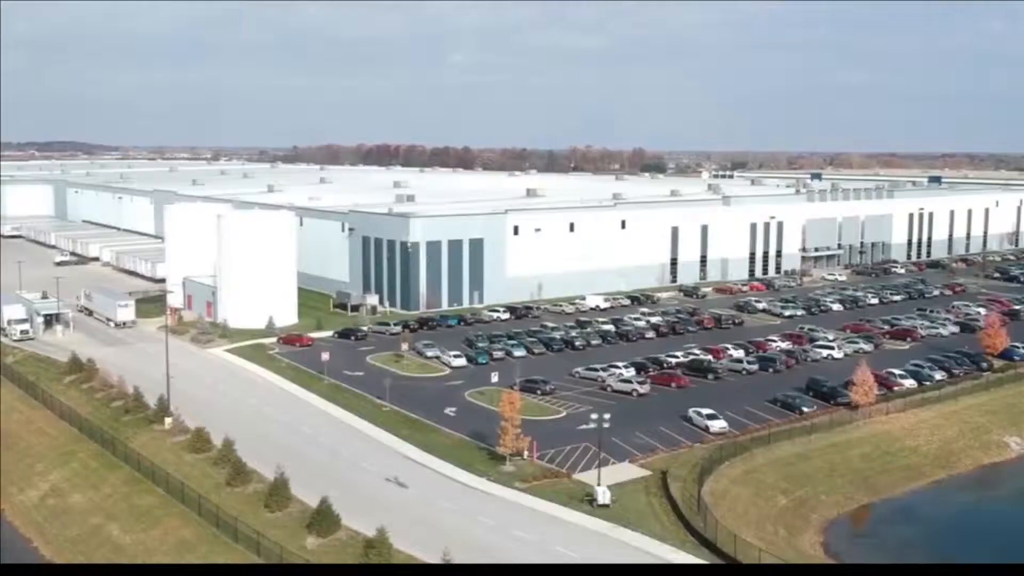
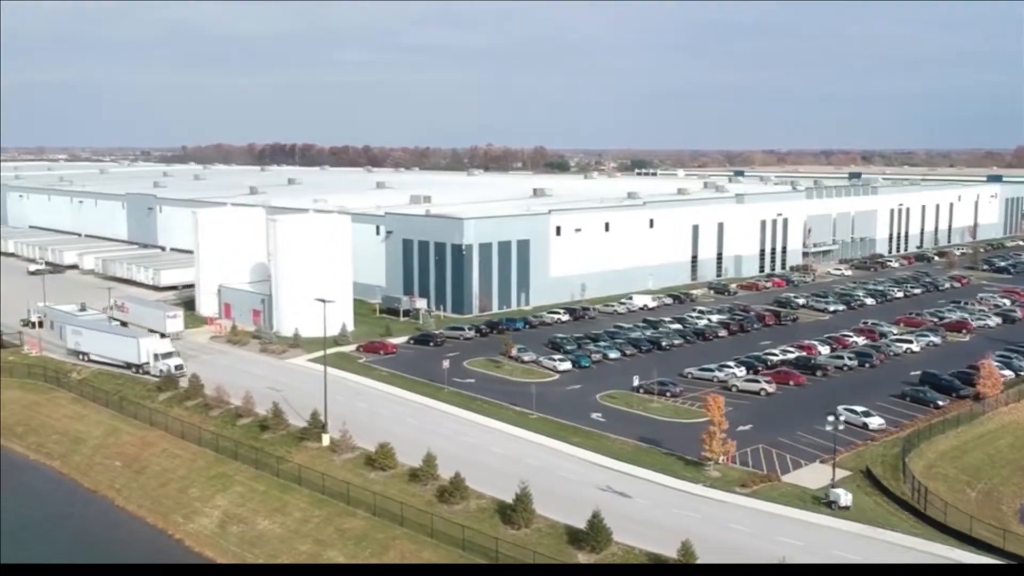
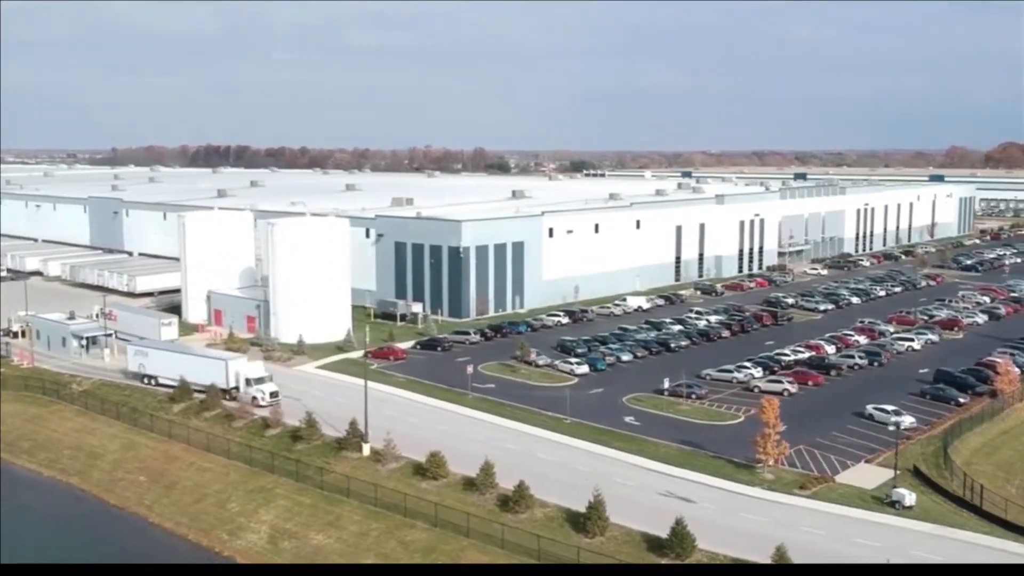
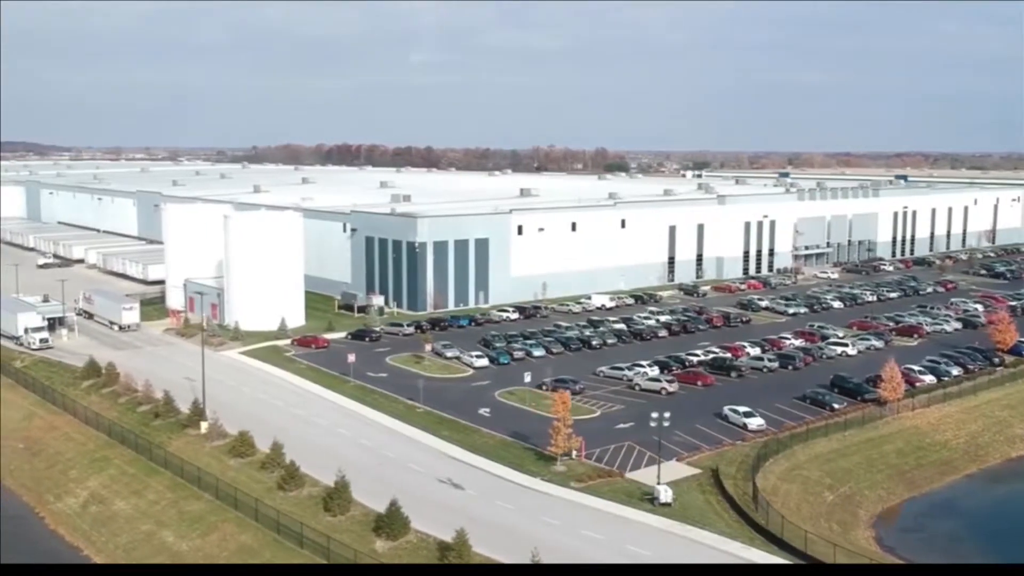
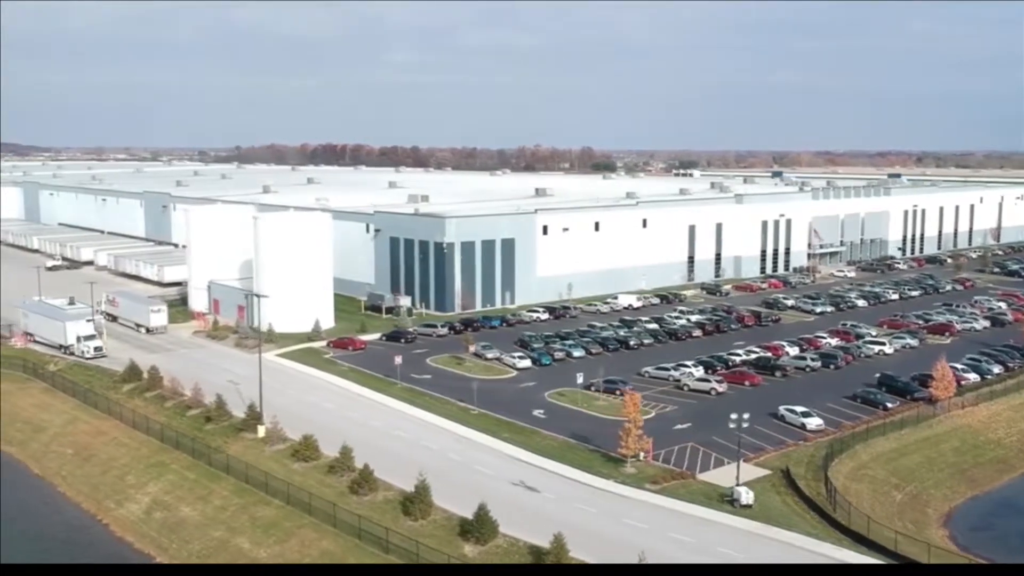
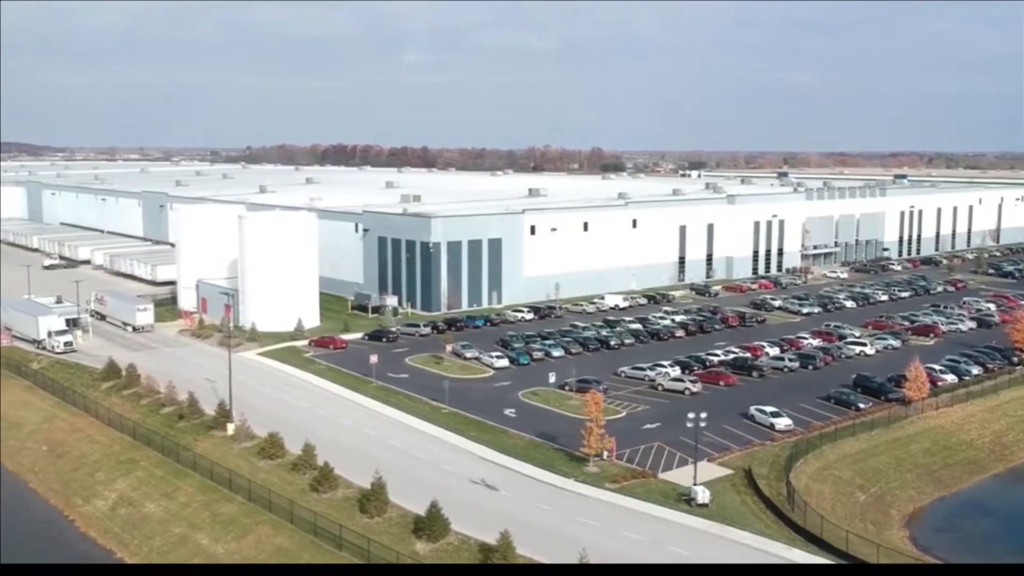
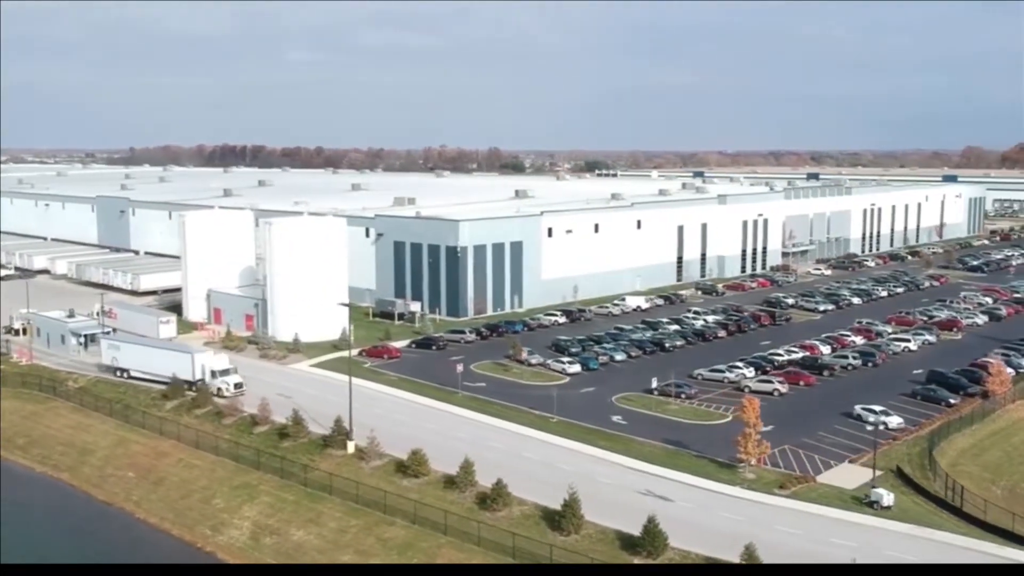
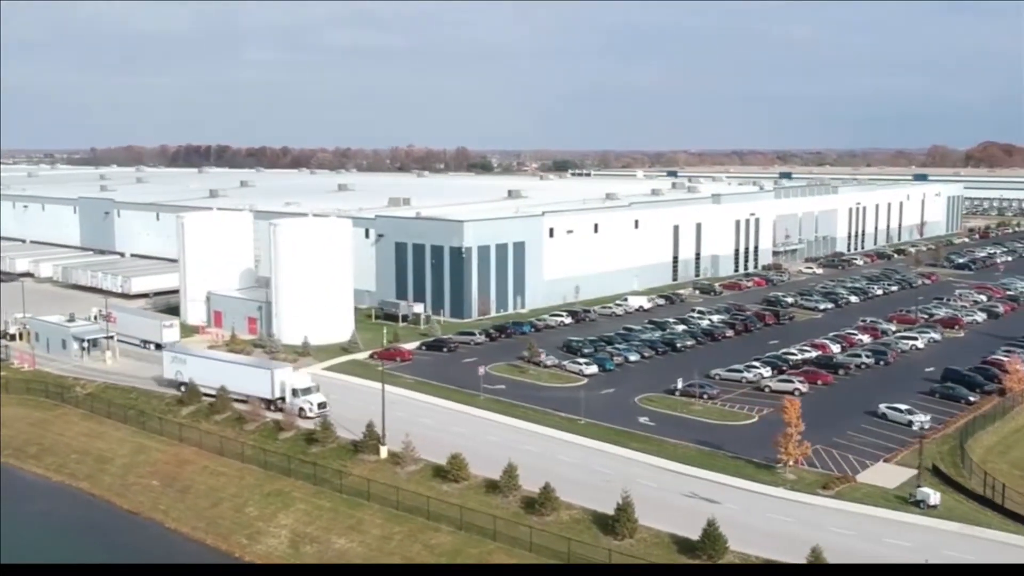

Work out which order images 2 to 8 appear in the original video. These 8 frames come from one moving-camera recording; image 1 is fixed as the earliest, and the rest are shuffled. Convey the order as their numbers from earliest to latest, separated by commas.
4, 6, 5, 2, 7, 3, 8
